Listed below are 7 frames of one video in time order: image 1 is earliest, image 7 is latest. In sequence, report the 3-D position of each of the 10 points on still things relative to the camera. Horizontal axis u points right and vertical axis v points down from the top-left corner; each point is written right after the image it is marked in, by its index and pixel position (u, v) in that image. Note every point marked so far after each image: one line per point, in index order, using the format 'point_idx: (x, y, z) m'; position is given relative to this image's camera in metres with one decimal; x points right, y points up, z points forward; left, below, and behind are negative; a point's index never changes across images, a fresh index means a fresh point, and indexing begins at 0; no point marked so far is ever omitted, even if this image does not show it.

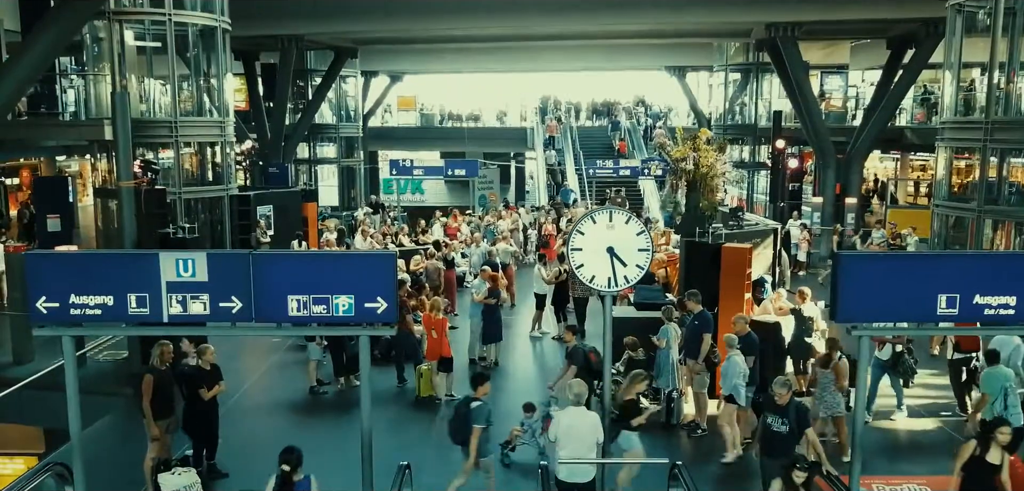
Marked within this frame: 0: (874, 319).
0: (+3.1, -0.6, +7.1) m
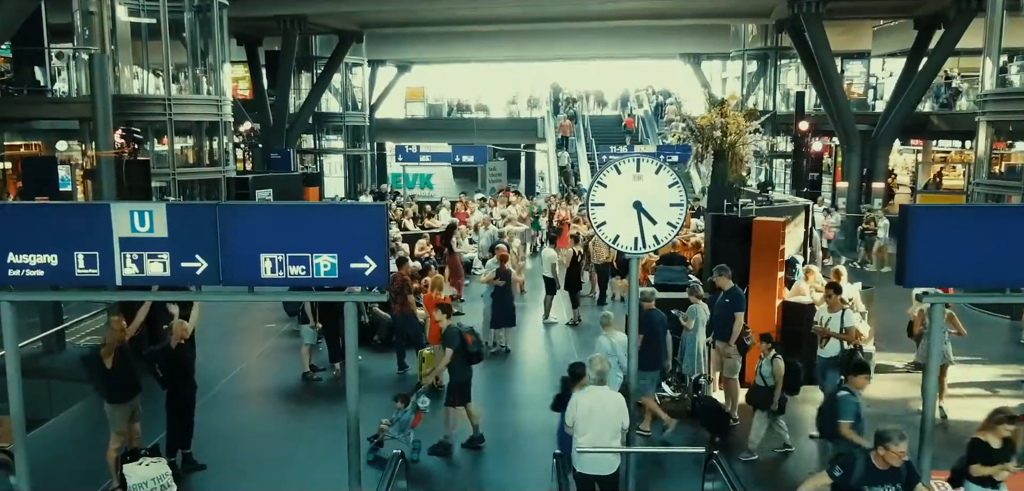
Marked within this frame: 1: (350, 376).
0: (+3.1, -0.3, +6.0) m
1: (-1.2, -1.0, +6.1) m
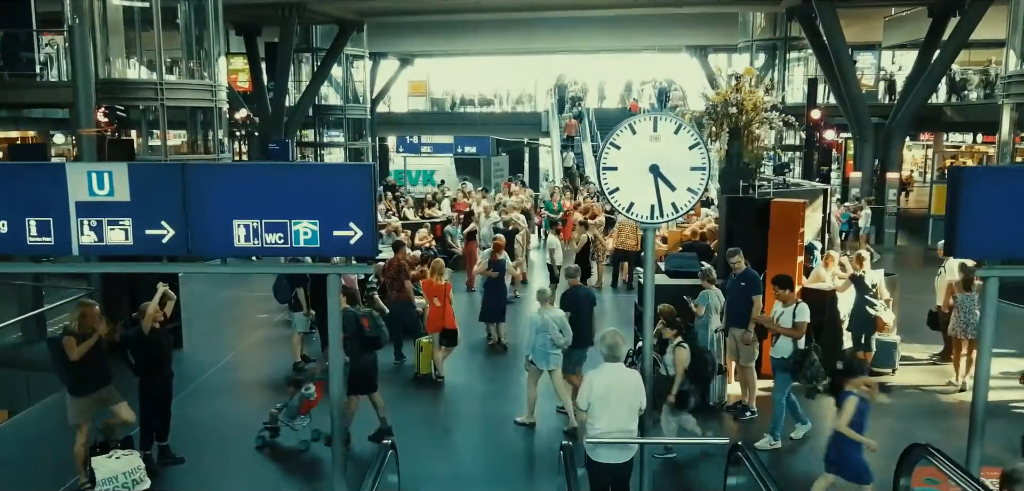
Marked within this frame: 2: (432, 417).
0: (+3.2, -0.1, +5.4) m
1: (-1.2, -0.8, +5.5) m
2: (-0.9, -1.9, +9.3) m
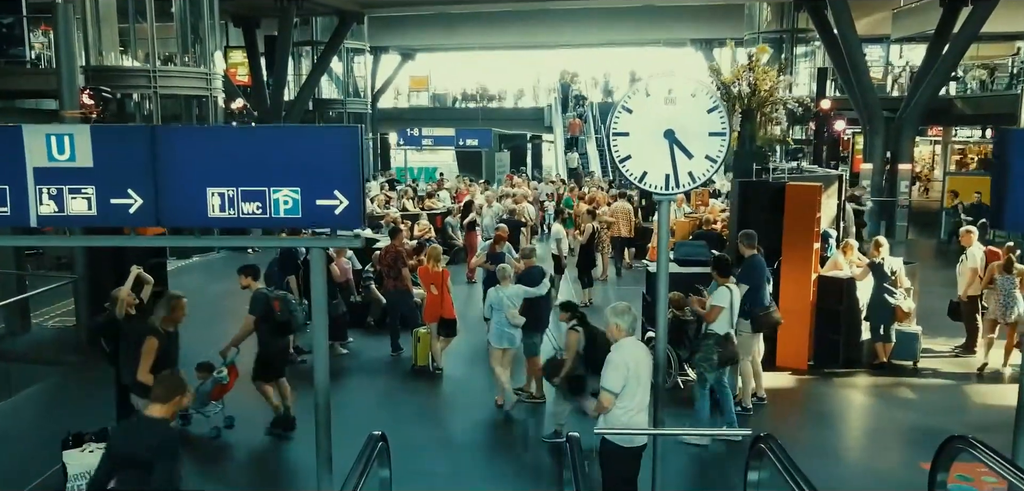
0: (+3.2, +0.1, +4.9) m
1: (-1.2, -0.6, +5.0) m
2: (-0.9, -1.7, +8.9) m
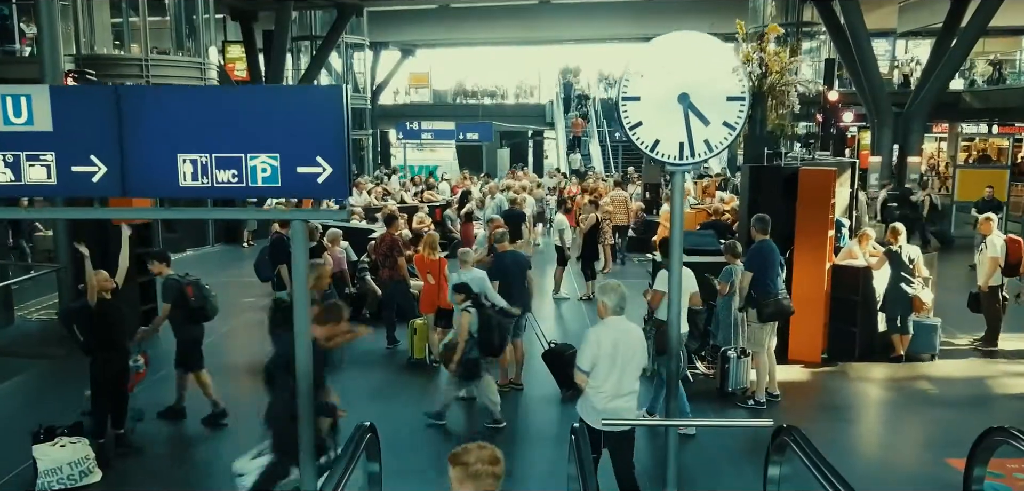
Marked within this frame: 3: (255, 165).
0: (+3.2, +0.3, +4.4) m
1: (-1.2, -0.4, +4.6) m
2: (-0.9, -1.6, +8.4) m
3: (-1.3, +0.4, +4.4) m
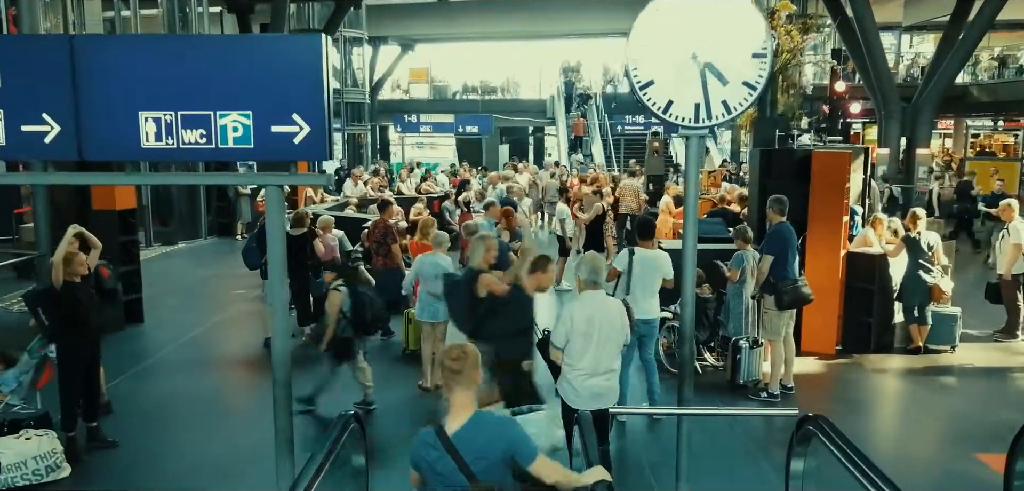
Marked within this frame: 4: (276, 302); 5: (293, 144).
0: (+3.2, +0.4, +4.0) m
1: (-1.2, -0.3, +4.1) m
2: (-0.9, -1.4, +8.0) m
3: (-1.3, +0.6, +3.9) m
4: (-1.2, -0.3, +4.2) m
5: (-1.0, +0.5, +3.9) m
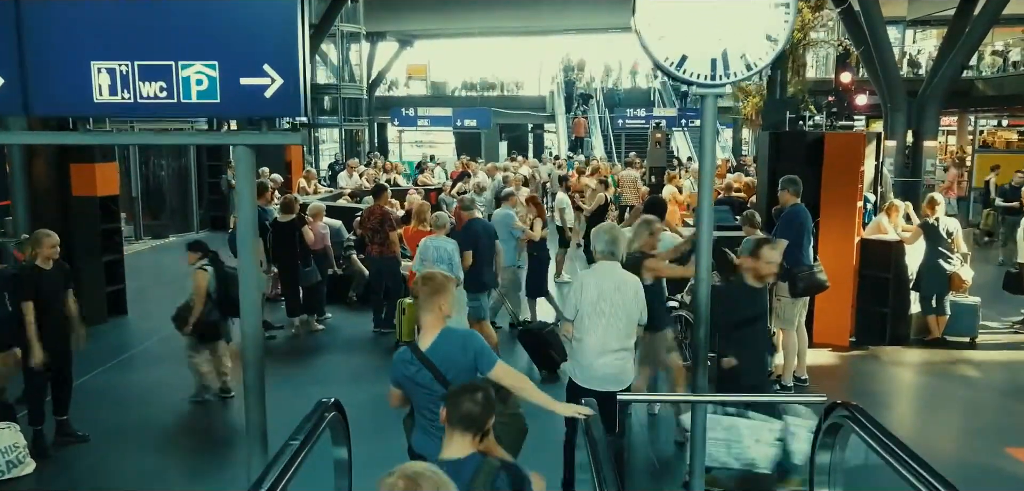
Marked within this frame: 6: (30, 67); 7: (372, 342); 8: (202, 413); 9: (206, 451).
0: (+3.1, +0.6, +3.6) m
1: (-1.2, -0.2, +3.7) m
2: (-0.9, -1.3, +7.6) m
3: (-1.4, +0.7, +3.5) m
4: (-1.2, -0.1, +3.8) m
5: (-1.0, +0.6, +3.5) m
6: (-2.1, +0.7, +3.6) m
7: (-1.5, -1.1, +9.1) m
8: (-2.6, -1.4, +7.0) m
9: (-2.2, -1.5, +6.2) m
